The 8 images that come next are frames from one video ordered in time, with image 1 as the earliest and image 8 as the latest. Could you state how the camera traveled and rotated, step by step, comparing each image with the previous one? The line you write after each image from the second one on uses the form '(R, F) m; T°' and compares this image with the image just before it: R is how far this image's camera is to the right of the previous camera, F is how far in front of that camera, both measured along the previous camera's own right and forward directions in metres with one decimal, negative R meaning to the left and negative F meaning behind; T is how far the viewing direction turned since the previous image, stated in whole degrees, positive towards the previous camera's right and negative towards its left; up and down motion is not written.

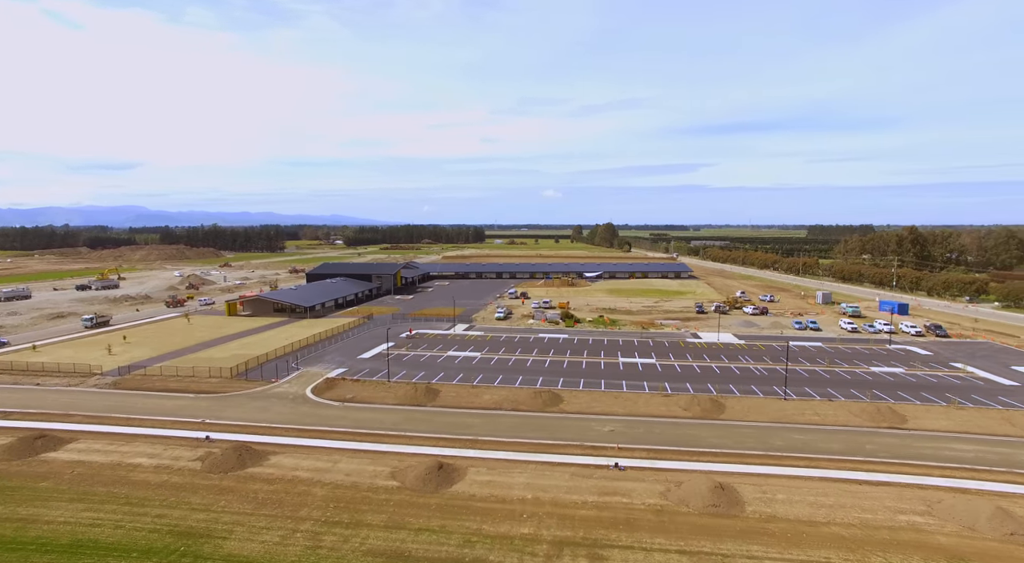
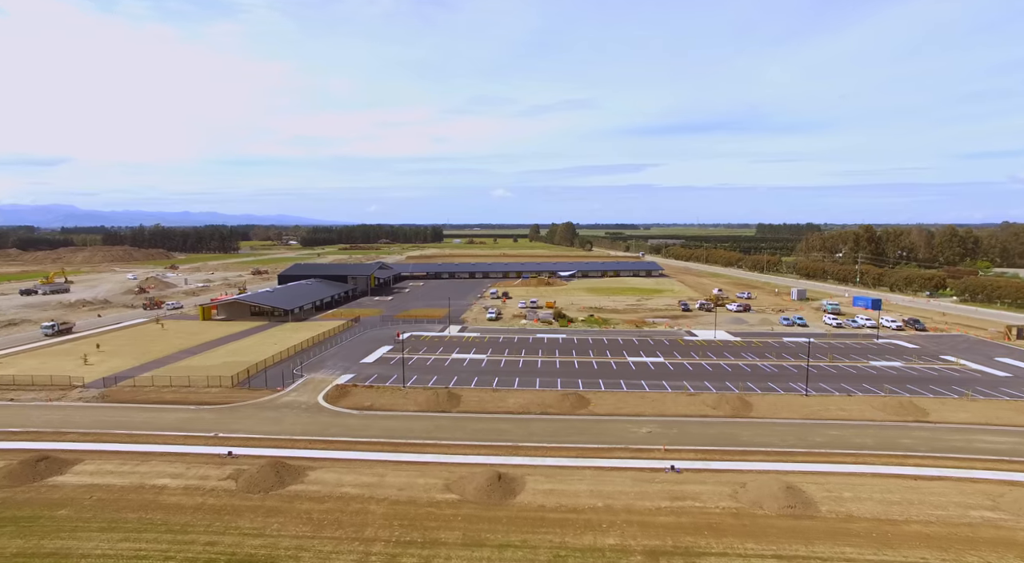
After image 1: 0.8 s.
(-4.1, +1.1) m; +5°
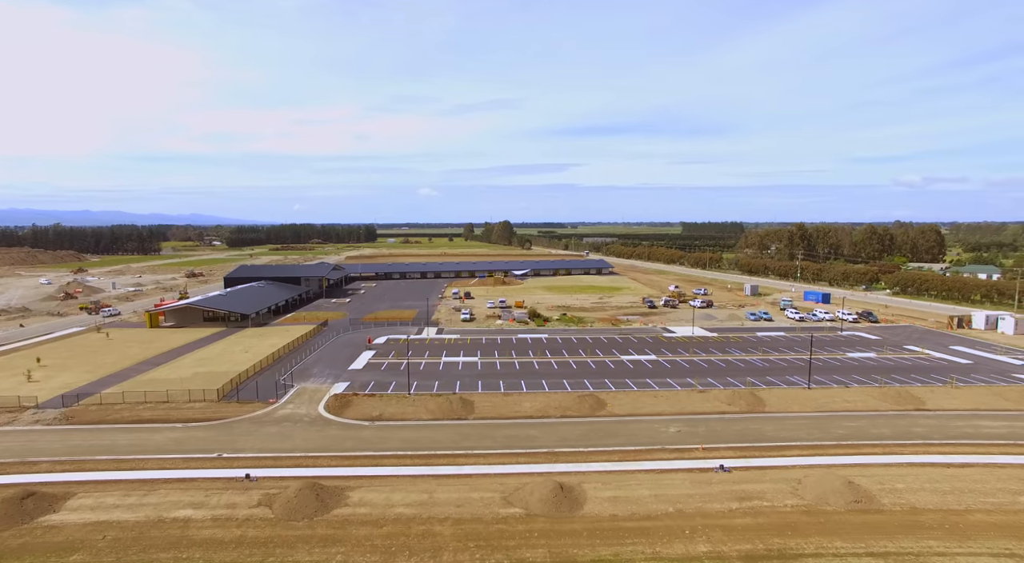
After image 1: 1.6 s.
(-4.7, +1.5) m; +7°
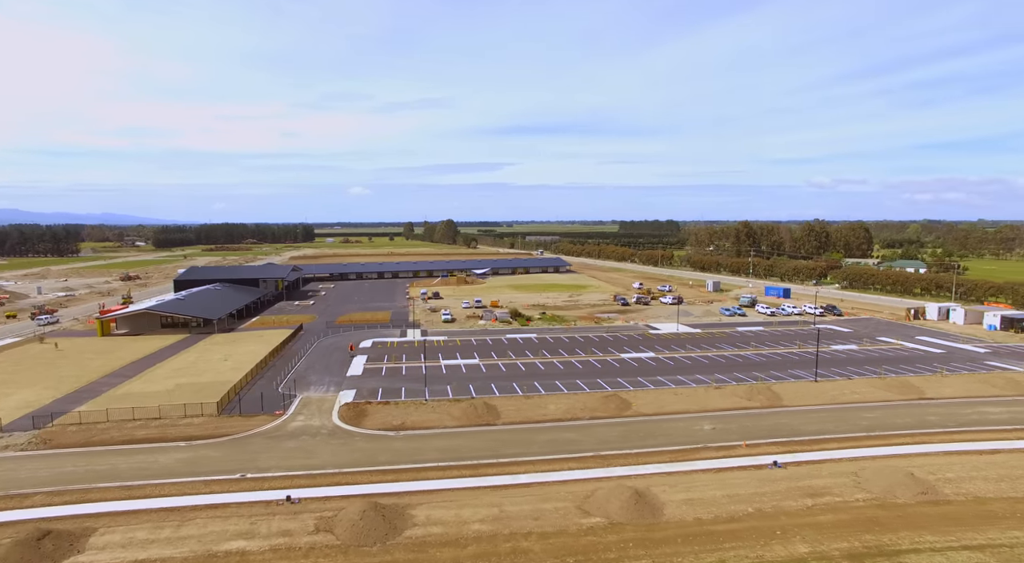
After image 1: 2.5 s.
(-4.7, +1.4) m; +6°
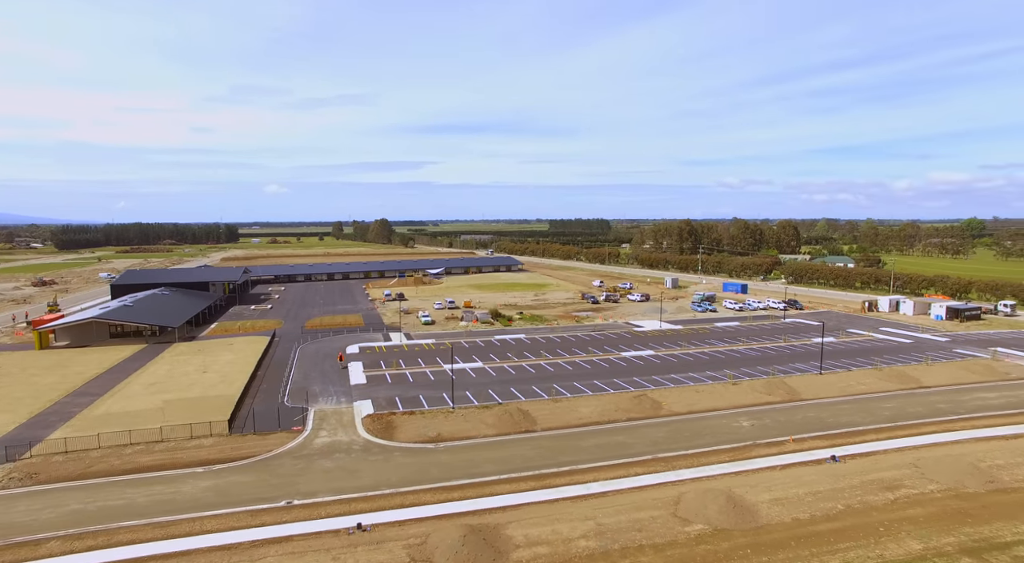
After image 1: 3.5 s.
(-5.3, +1.7) m; +7°
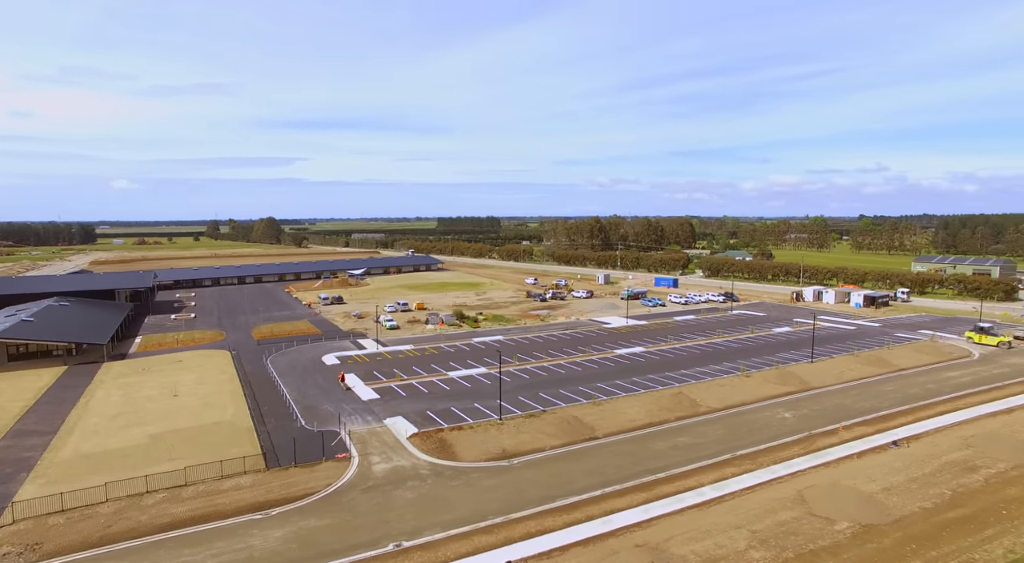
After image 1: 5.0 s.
(-7.8, +2.7) m; +12°
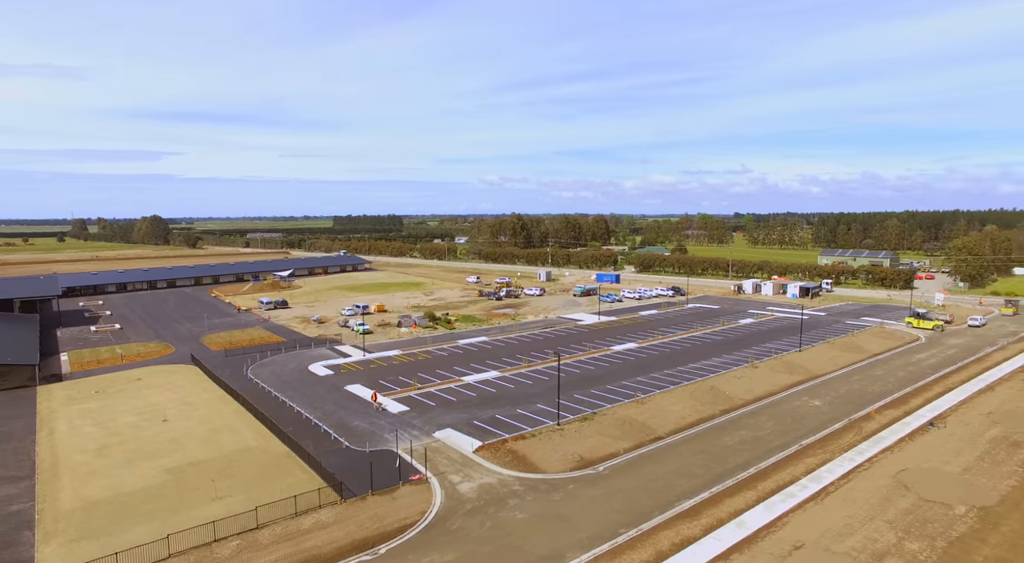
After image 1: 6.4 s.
(-7.1, +2.3) m; +10°
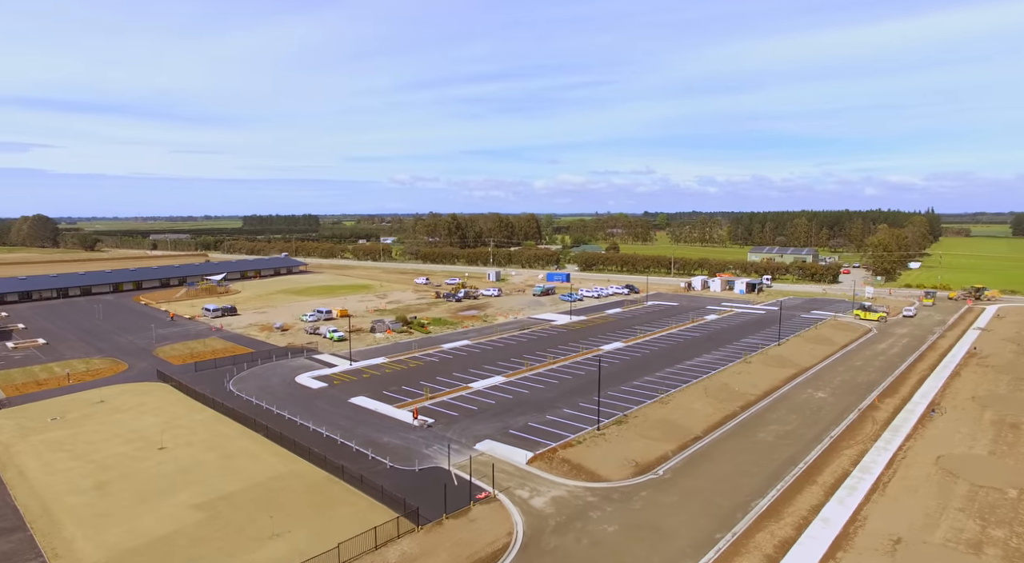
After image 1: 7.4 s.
(-5.2, +1.5) m; +8°
